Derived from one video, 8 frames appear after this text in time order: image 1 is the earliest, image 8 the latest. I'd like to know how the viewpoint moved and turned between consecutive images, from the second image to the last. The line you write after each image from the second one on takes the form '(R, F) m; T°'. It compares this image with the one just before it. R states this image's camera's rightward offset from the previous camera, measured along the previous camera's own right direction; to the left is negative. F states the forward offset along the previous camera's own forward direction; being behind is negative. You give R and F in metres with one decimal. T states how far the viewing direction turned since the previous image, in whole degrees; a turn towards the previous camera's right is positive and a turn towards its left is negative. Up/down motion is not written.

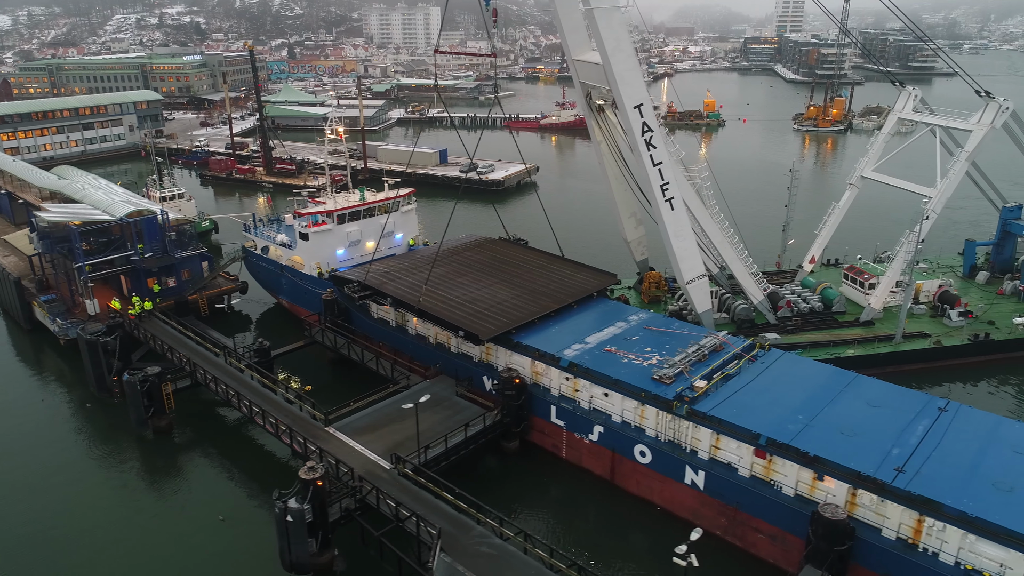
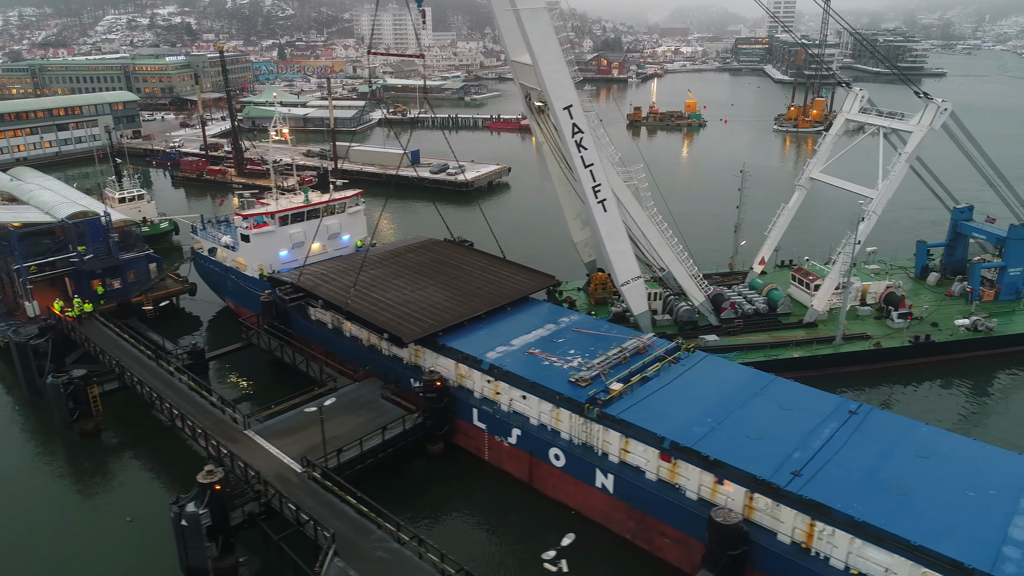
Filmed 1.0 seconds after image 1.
(+1.6, +0.1) m; 0°
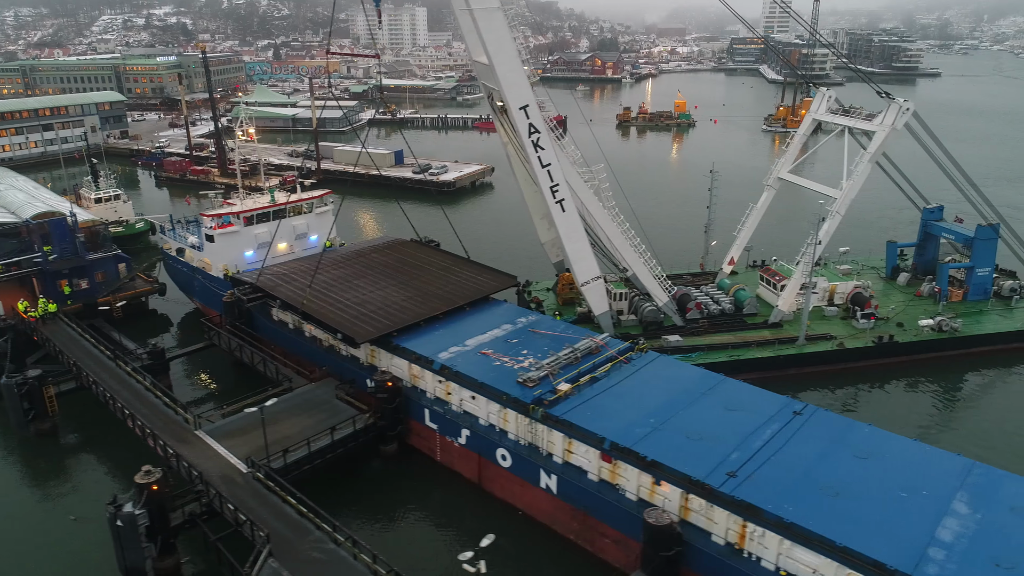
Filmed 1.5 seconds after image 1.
(+1.0, 0.0) m; 0°
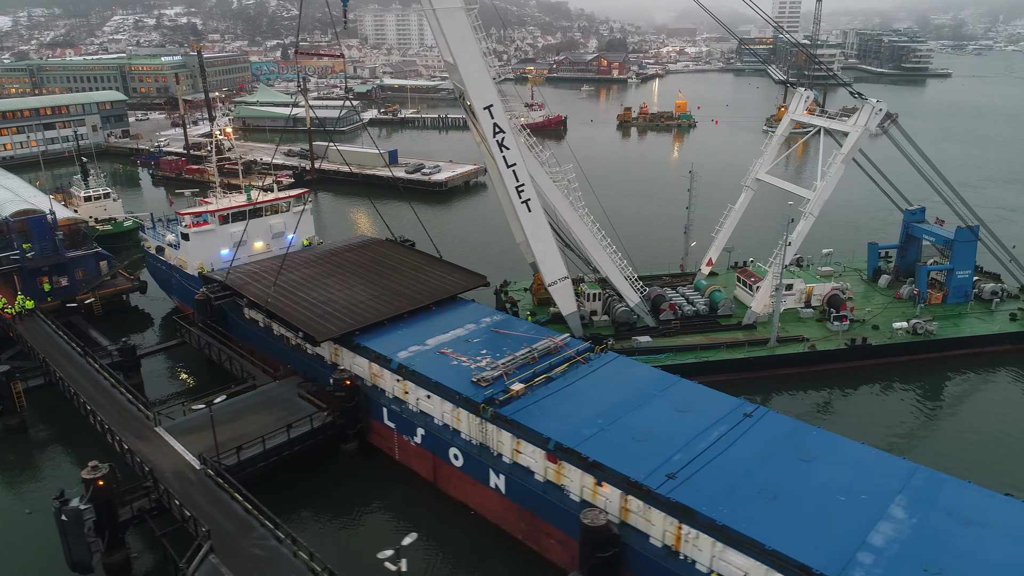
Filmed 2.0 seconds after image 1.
(+1.1, 0.0) m; -1°
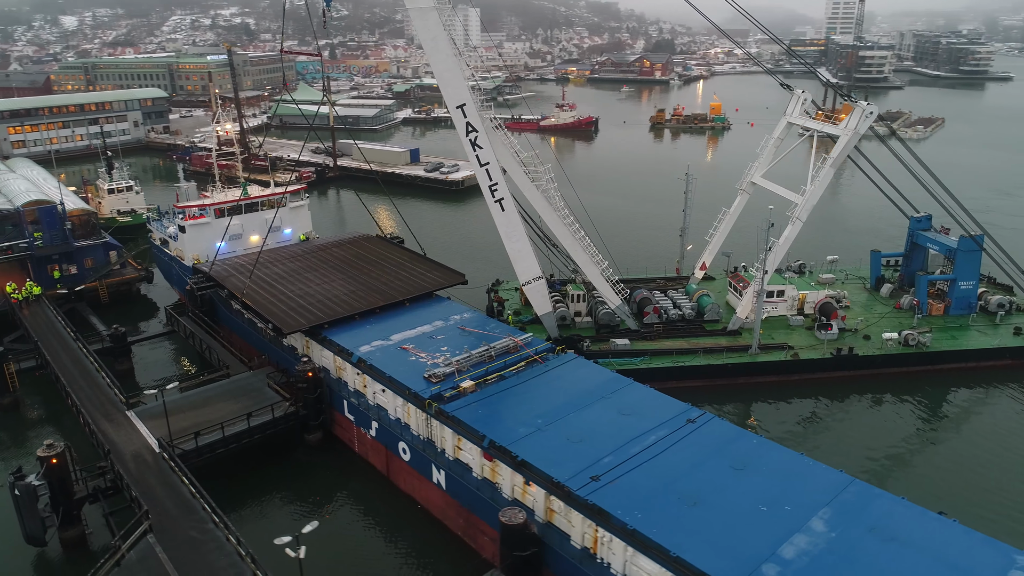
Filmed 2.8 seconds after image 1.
(+1.8, 0.0) m; -4°
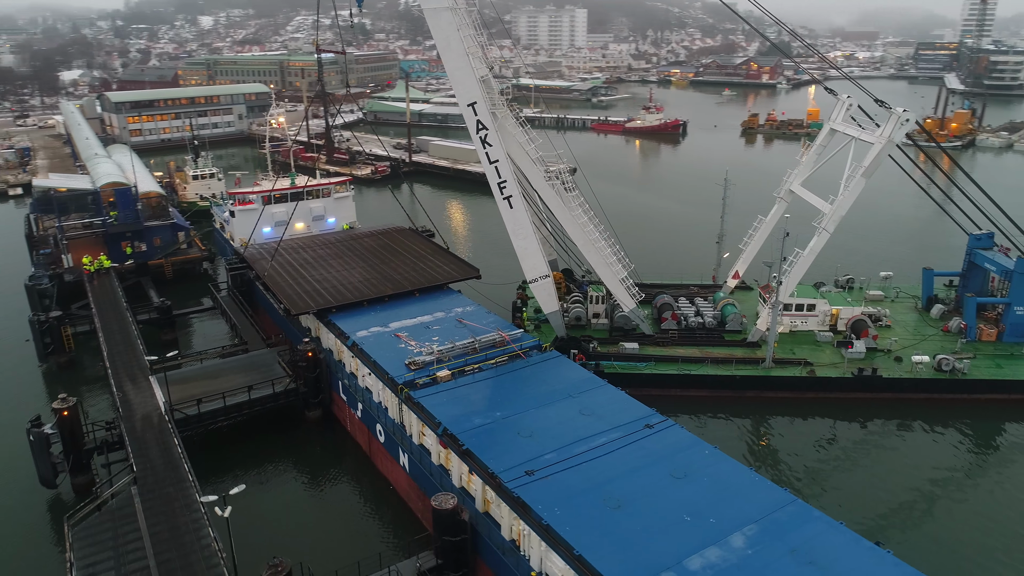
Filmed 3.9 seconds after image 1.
(+2.4, -0.1) m; -8°
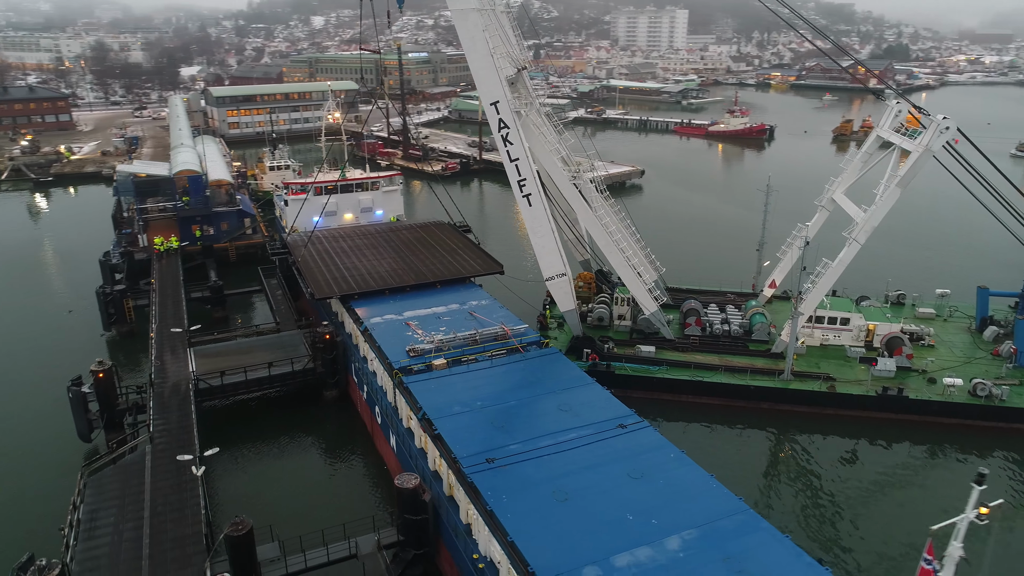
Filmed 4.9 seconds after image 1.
(+1.9, -0.2) m; -8°
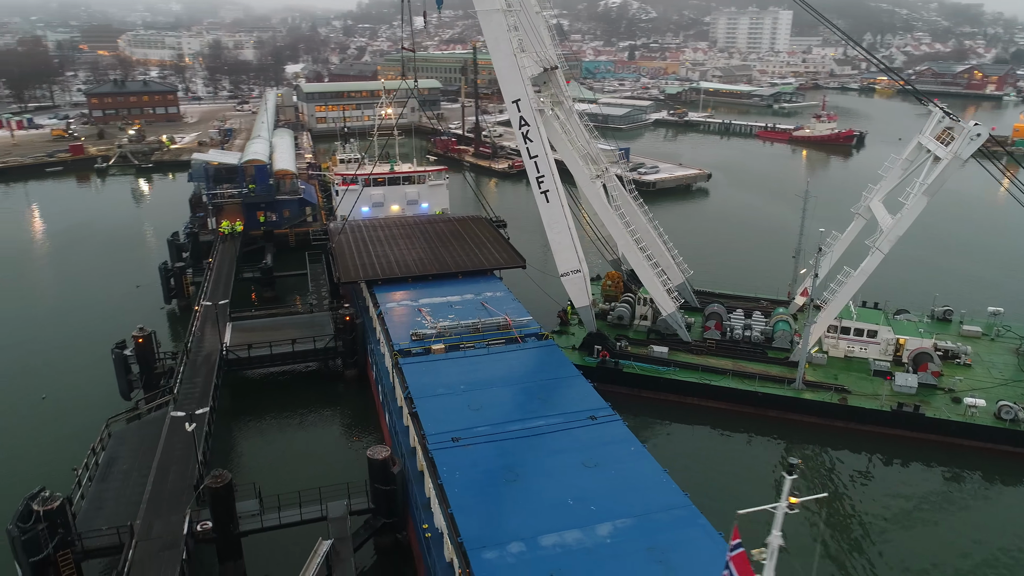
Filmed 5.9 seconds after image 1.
(+1.9, -0.3) m; -7°
